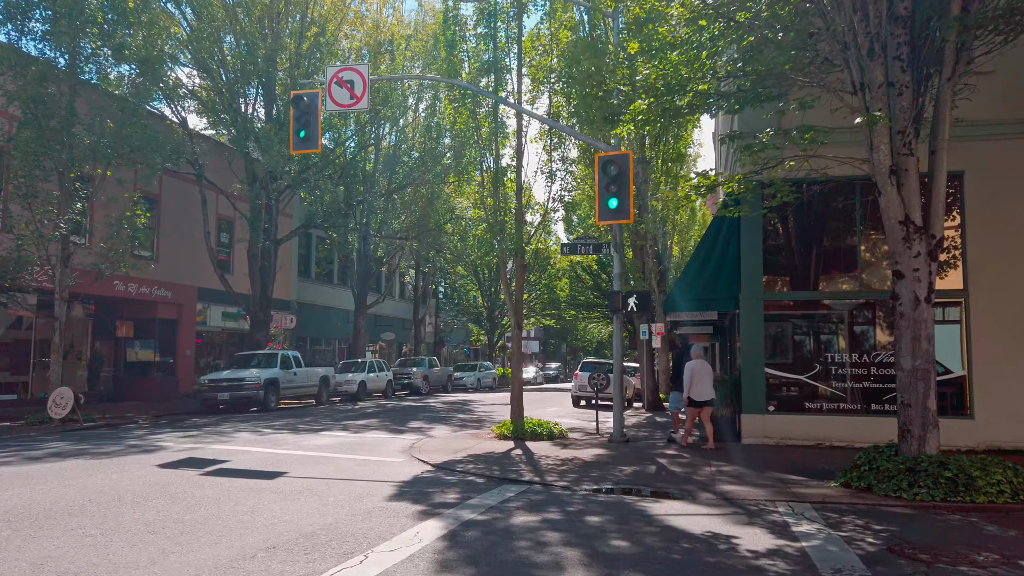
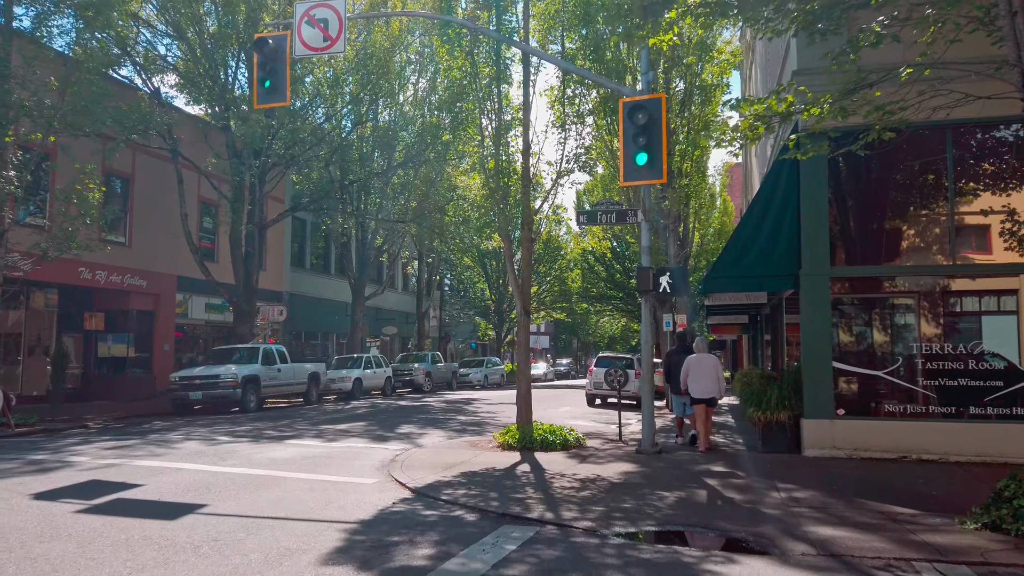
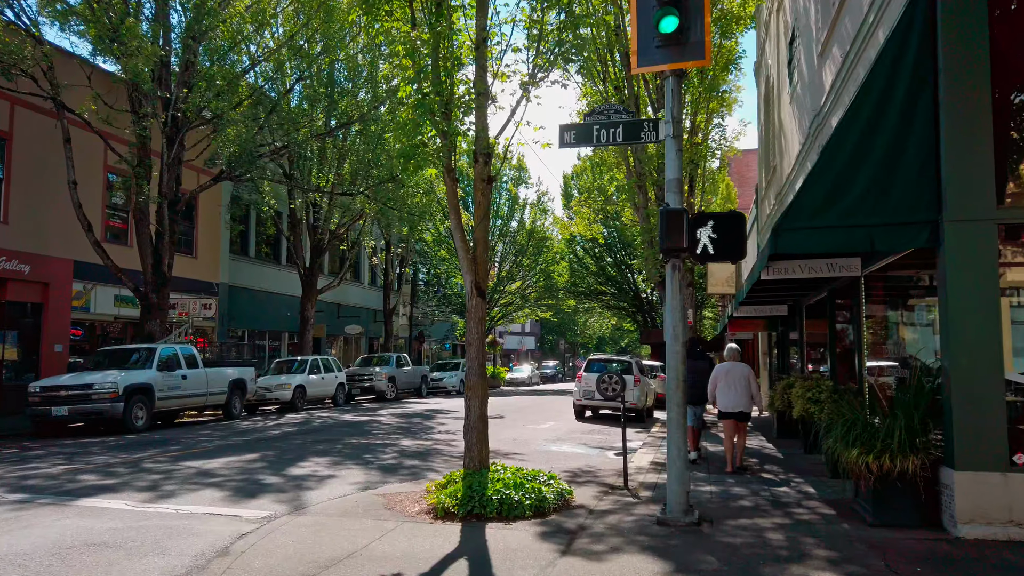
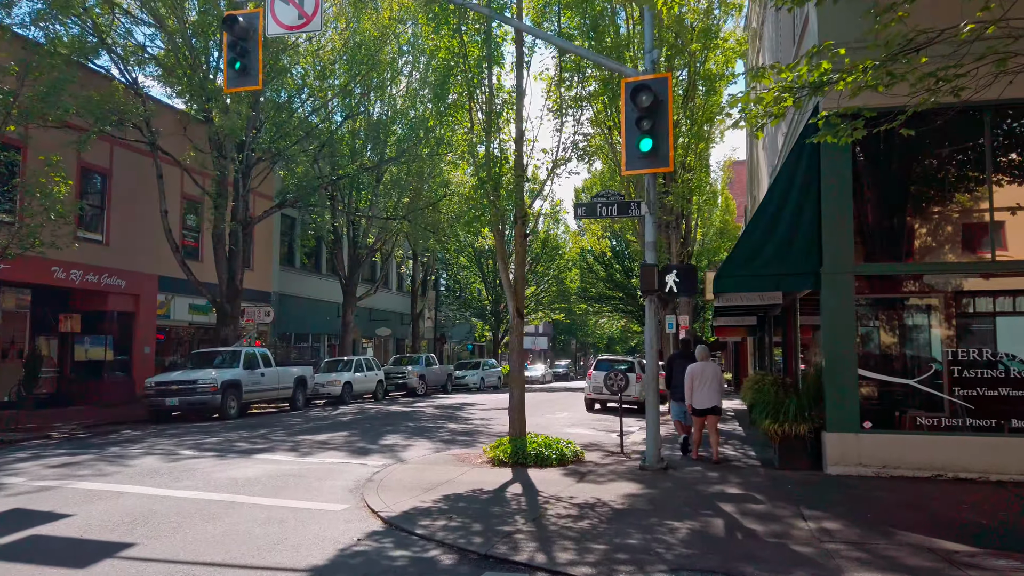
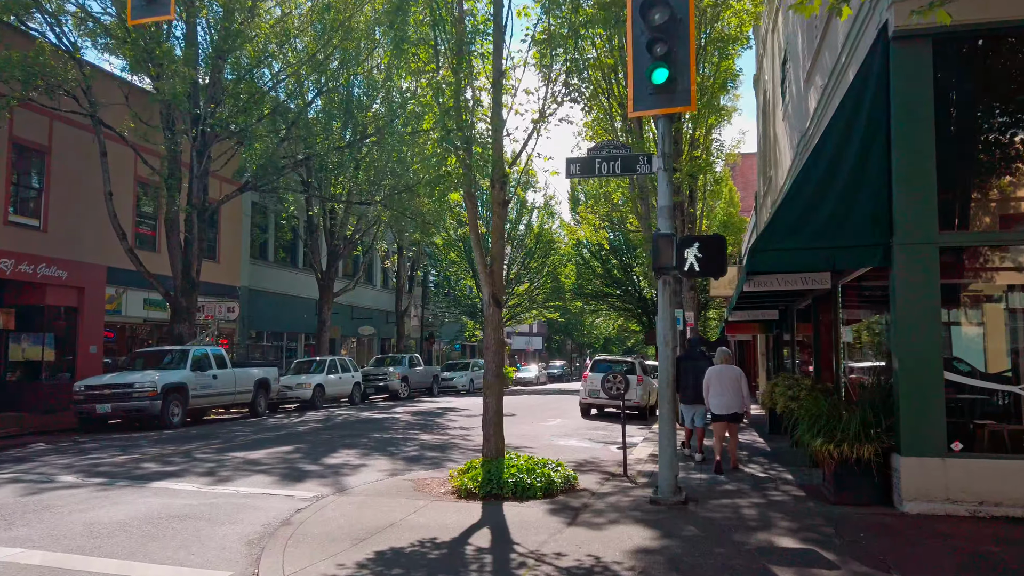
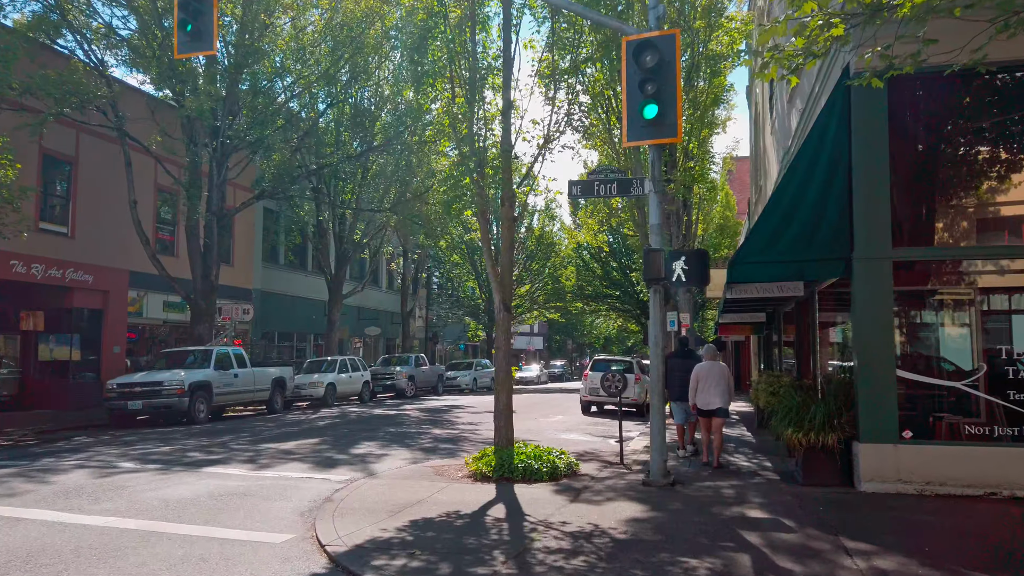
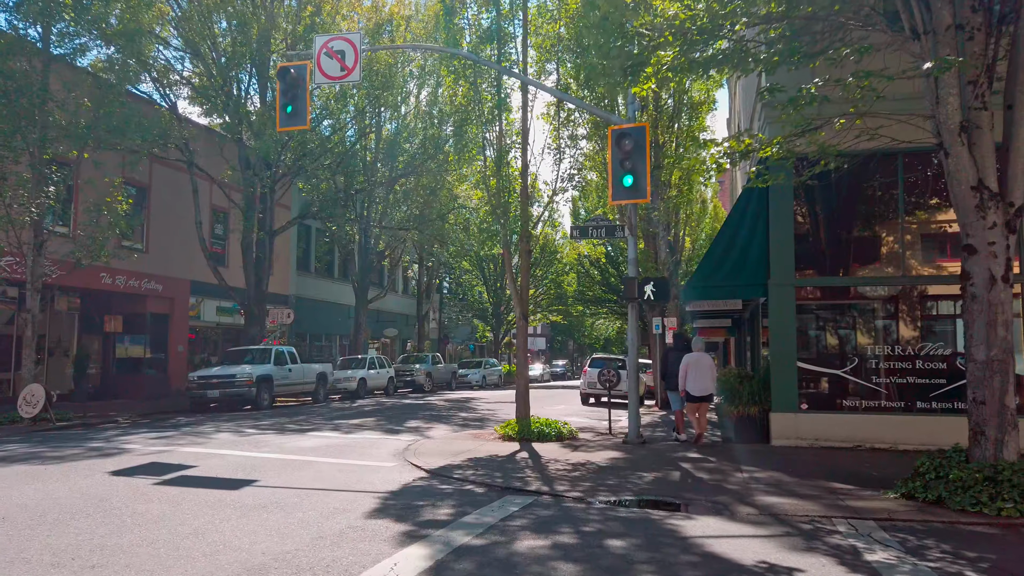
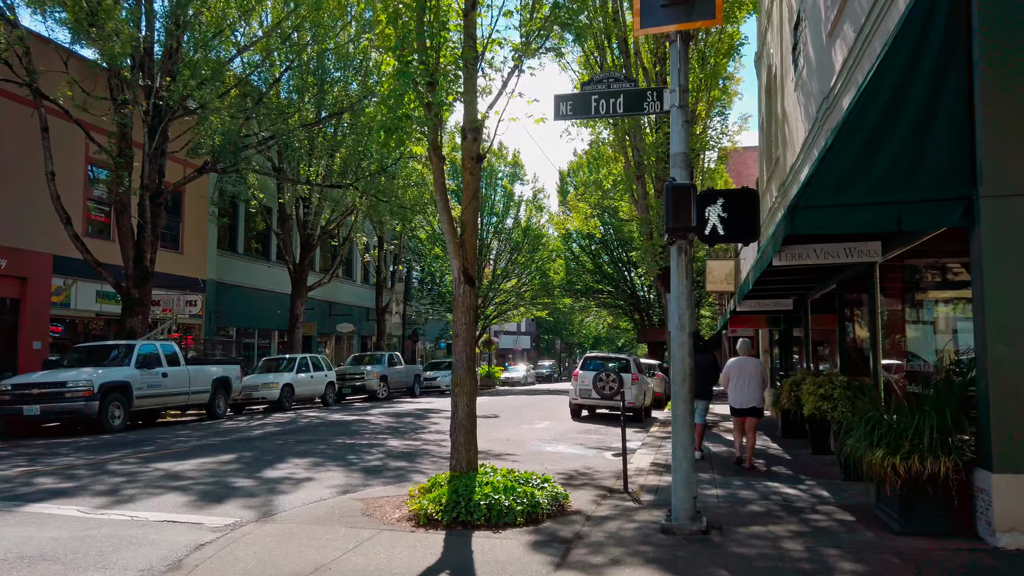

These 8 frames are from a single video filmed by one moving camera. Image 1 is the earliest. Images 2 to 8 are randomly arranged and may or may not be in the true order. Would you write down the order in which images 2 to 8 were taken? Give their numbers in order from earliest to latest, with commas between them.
7, 2, 4, 6, 5, 3, 8
